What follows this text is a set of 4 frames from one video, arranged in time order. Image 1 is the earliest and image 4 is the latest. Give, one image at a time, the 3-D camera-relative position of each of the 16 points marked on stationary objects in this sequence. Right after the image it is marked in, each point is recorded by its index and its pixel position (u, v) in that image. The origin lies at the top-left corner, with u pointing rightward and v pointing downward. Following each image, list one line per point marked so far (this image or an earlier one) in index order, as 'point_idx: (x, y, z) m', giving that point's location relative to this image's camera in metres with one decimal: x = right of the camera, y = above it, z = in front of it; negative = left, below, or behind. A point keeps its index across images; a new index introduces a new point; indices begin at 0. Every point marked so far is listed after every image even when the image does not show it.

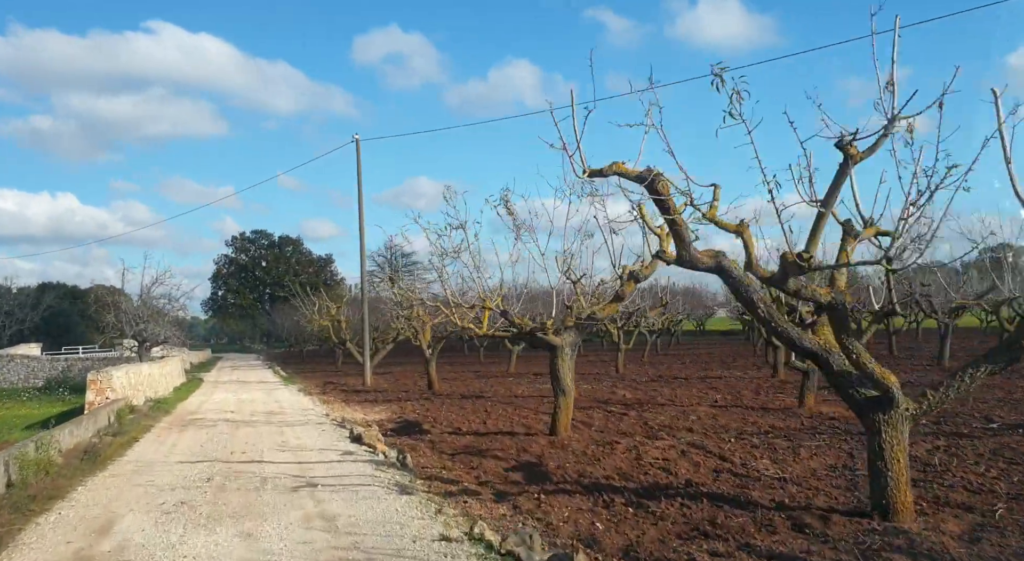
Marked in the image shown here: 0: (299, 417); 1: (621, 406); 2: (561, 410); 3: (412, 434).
0: (-3.8, -2.4, +18.9) m
1: (+2.0, -2.3, +19.6) m
2: (+0.7, -1.9, +15.0) m
3: (-1.5, -2.3, +16.3) m
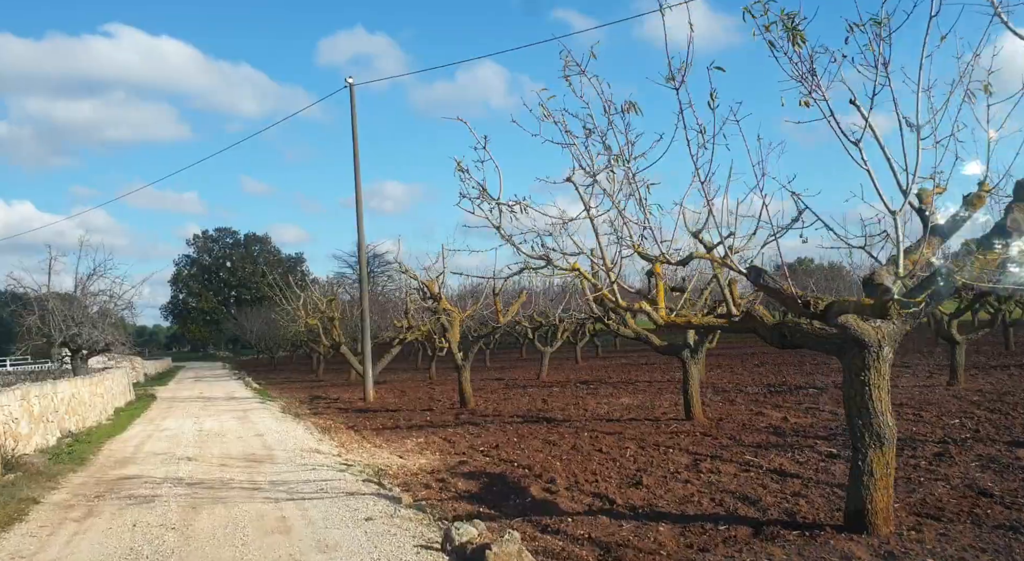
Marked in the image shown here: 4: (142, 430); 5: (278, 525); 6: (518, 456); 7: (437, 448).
0: (-2.2, -2.0, +11.1) m
1: (+3.6, -1.8, +12.0) m
2: (+2.5, -1.4, +7.3) m
3: (+0.2, -1.9, +8.5) m
4: (-6.8, -2.8, +19.7) m
5: (-1.8, -1.9, +8.1) m
6: (+0.1, -2.1, +13.0) m
7: (-1.0, -2.3, +14.7) m
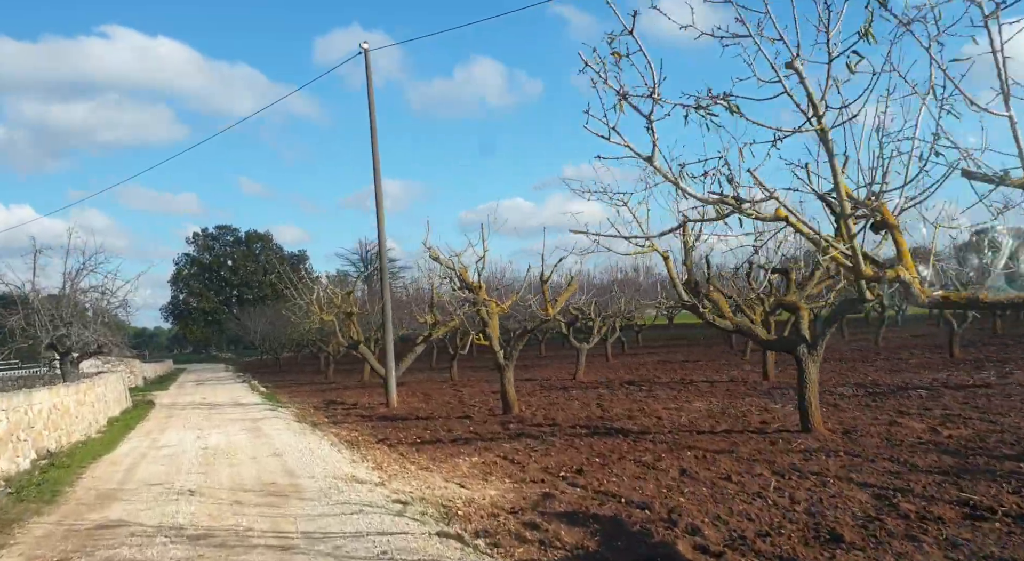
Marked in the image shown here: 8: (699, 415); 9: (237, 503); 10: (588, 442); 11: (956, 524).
0: (-1.3, -1.8, +8.1) m
1: (+4.5, -1.6, +9.0) m
2: (+3.4, -1.2, +4.4) m
3: (+1.1, -1.7, +5.5) m
4: (-5.9, -2.6, +16.7) m
5: (-0.9, -1.7, +5.1) m
6: (+1.0, -1.9, +10.0) m
7: (-0.1, -2.1, +11.7) m
8: (+2.9, -2.0, +16.1) m
9: (-2.4, -2.0, +9.4) m
10: (+1.0, -2.1, +13.8) m
11: (+2.9, -1.6, +7.0) m
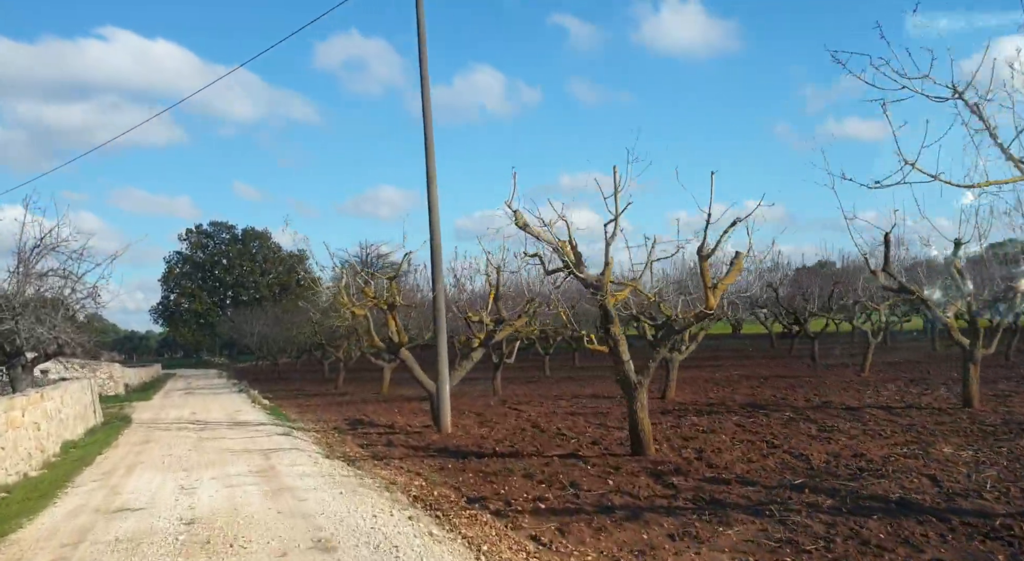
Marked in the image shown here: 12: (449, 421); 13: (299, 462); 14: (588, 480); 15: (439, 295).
0: (+0.5, -1.4, +1.9) m
1: (+6.2, -1.3, +2.8) m
2: (+5.1, -0.8, -1.8) m
3: (+2.8, -1.3, -0.7) m
4: (-4.2, -2.2, +10.4) m
5: (+0.9, -1.3, -1.1) m
6: (+2.7, -1.6, +3.8) m
7: (+1.6, -1.8, +5.5) m
8: (+4.6, -1.8, +9.9) m
9: (-0.7, -1.6, +3.2) m
10: (+2.7, -1.8, +7.6) m
11: (+4.7, -1.3, +0.9) m
12: (-1.2, -2.4, +19.1) m
13: (-2.7, -2.3, +13.4) m
14: (+0.8, -2.1, +11.3) m
15: (-1.3, -0.2, +19.4) m
